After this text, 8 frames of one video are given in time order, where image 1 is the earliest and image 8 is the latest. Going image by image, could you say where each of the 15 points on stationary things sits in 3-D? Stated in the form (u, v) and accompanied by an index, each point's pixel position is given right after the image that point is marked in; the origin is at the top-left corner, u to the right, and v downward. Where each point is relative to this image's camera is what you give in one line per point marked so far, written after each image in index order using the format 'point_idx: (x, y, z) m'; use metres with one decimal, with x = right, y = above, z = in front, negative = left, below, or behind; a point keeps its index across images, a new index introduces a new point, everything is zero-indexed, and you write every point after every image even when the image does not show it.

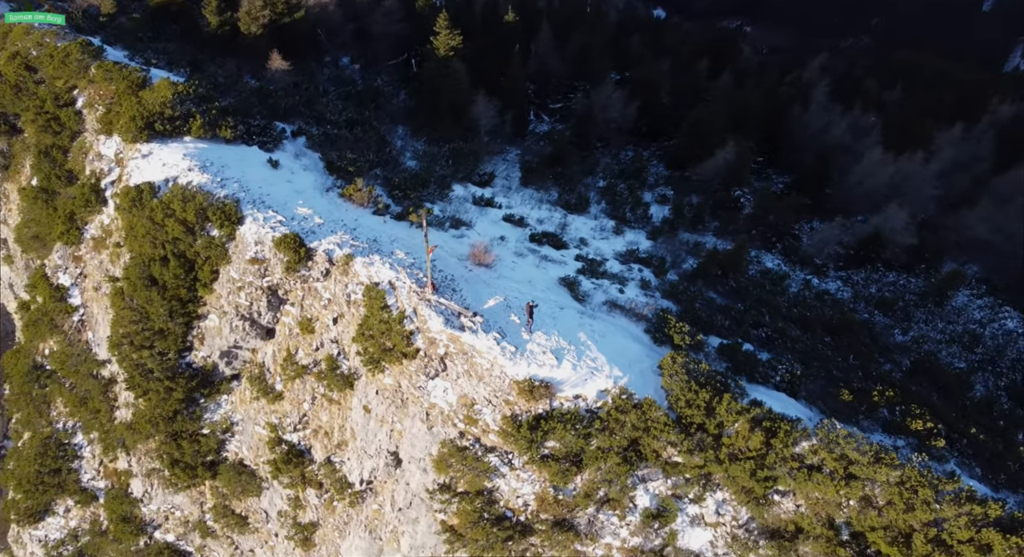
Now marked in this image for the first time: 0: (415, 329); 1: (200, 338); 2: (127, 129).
0: (-2.1, -1.2, +12.4) m
1: (-8.3, -1.5, +14.4) m
2: (-11.1, +4.2, +15.4) m
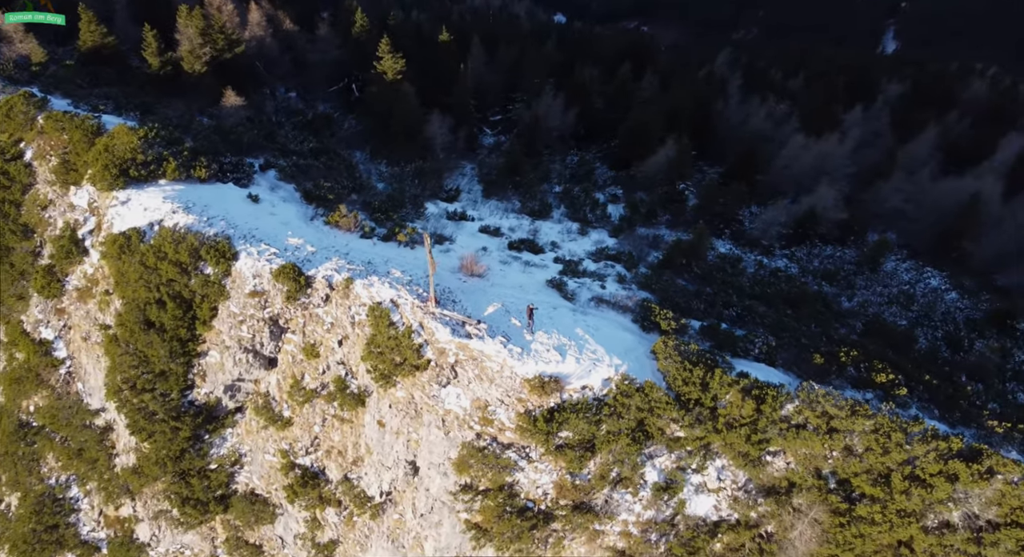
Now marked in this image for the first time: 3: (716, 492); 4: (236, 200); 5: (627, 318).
0: (-2.0, -1.5, +13.0) m
1: (-8.3, -2.5, +14.5) m
2: (-11.7, +2.8, +15.3) m
3: (+5.1, -5.3, +13.5) m
4: (-8.3, +2.3, +16.2) m
5: (+3.3, -1.1, +15.2) m
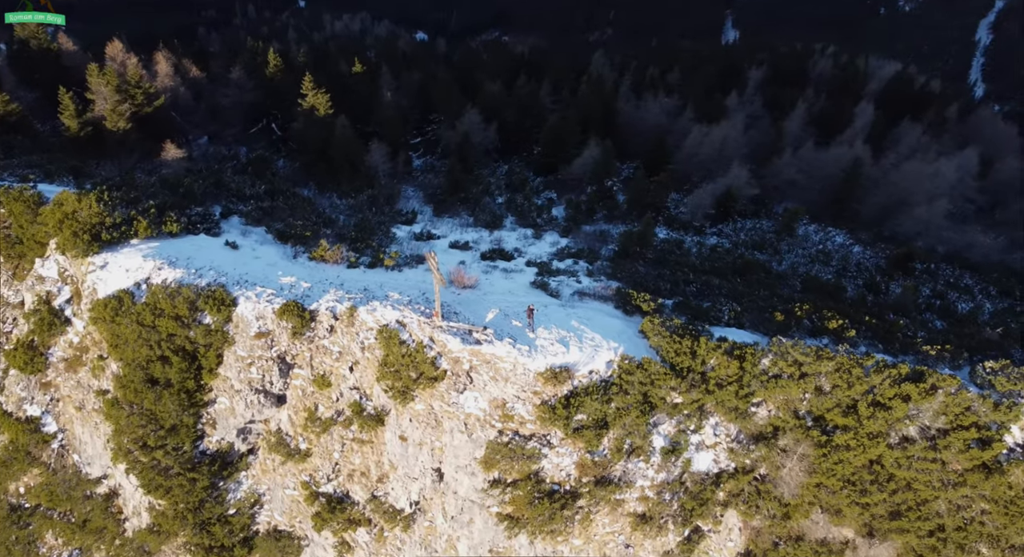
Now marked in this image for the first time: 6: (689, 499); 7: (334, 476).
0: (-1.8, -1.9, +13.8) m
1: (-8.0, -3.9, +14.5) m
2: (-12.3, +0.9, +15.0) m
3: (+5.6, -4.7, +15.1) m
4: (-8.9, +0.9, +16.3) m
5: (+3.1, -0.8, +16.6) m
6: (+4.8, -6.0, +14.8) m
7: (-4.9, -5.3, +14.7) m
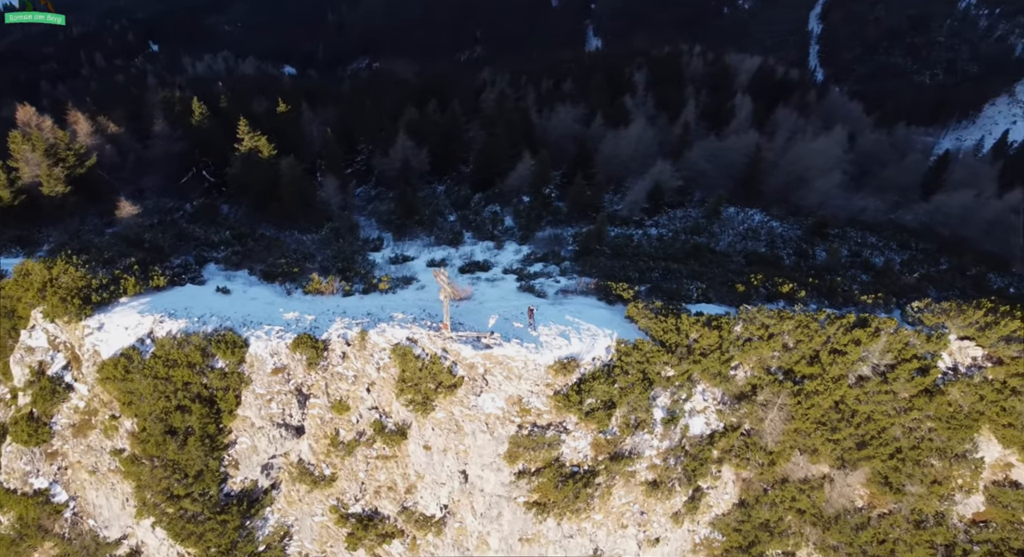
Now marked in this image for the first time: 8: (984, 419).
0: (-1.6, -2.3, +14.7) m
1: (-7.5, -5.1, +14.7) m
2: (-12.4, -0.9, +14.8) m
3: (+5.9, -4.1, +16.8) m
4: (-9.2, -0.5, +16.5) m
5: (+2.8, -0.6, +18.1) m
6: (+5.4, -5.5, +16.5) m
7: (-4.2, -6.1, +15.3) m
8: (+14.7, -4.4, +16.9) m
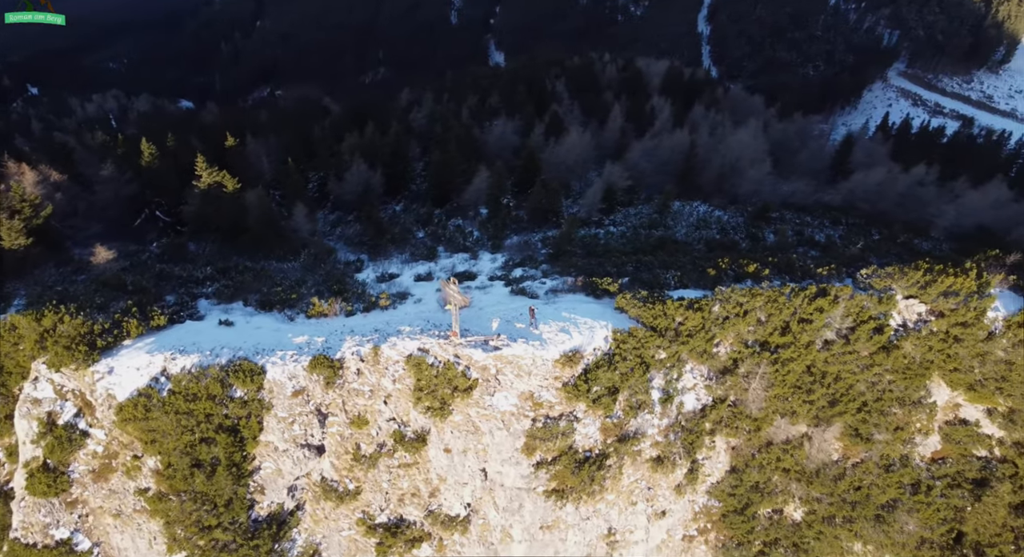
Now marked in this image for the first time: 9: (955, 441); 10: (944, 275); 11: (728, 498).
0: (-1.3, -2.5, +15.6) m
1: (-6.9, -5.9, +15.1) m
2: (-12.2, -2.2, +14.8) m
3: (+6.1, -3.7, +18.3) m
4: (-9.2, -1.6, +16.7) m
5: (+2.6, -0.5, +19.4) m
6: (+5.7, -5.1, +17.9) m
7: (-3.6, -6.6, +15.8) m
8: (+14.8, -3.1, +19.1) m
9: (+15.6, -5.8, +19.2) m
10: (+15.4, +0.1, +19.5) m
11: (+7.5, -7.7, +18.8) m
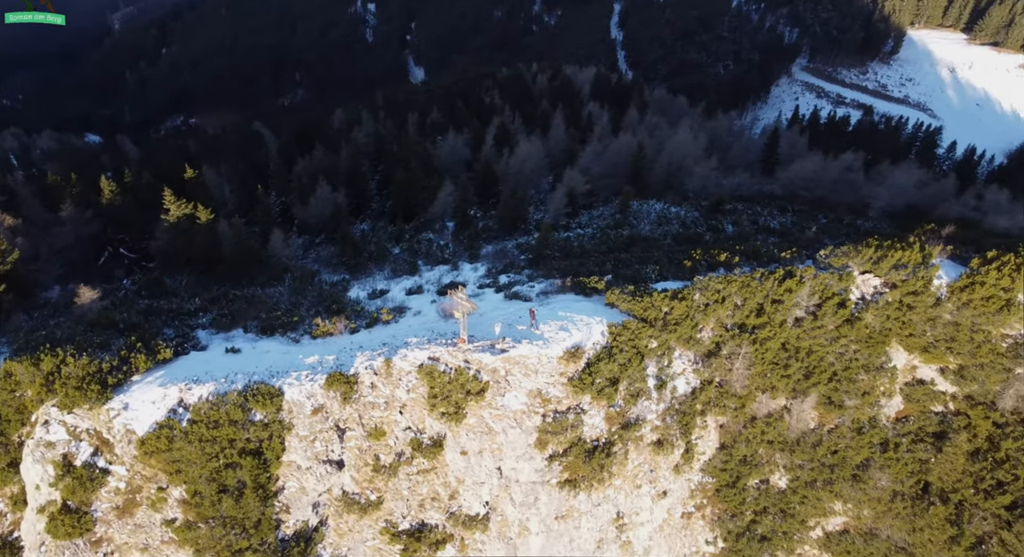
0: (-1.1, -2.8, +16.4) m
1: (-6.4, -6.6, +15.4) m
2: (-11.9, -3.3, +14.8) m
3: (+6.2, -3.4, +19.6) m
4: (-9.1, -2.5, +16.9) m
5: (+2.3, -0.6, +20.5) m
6: (+6.0, -4.8, +19.2) m
7: (-3.1, -7.0, +16.4) m
8: (+14.8, -2.1, +21.1) m
9: (+15.7, -4.8, +21.2) m
10: (+15.1, +1.1, +21.6) m
11: (+7.8, -7.3, +20.2) m
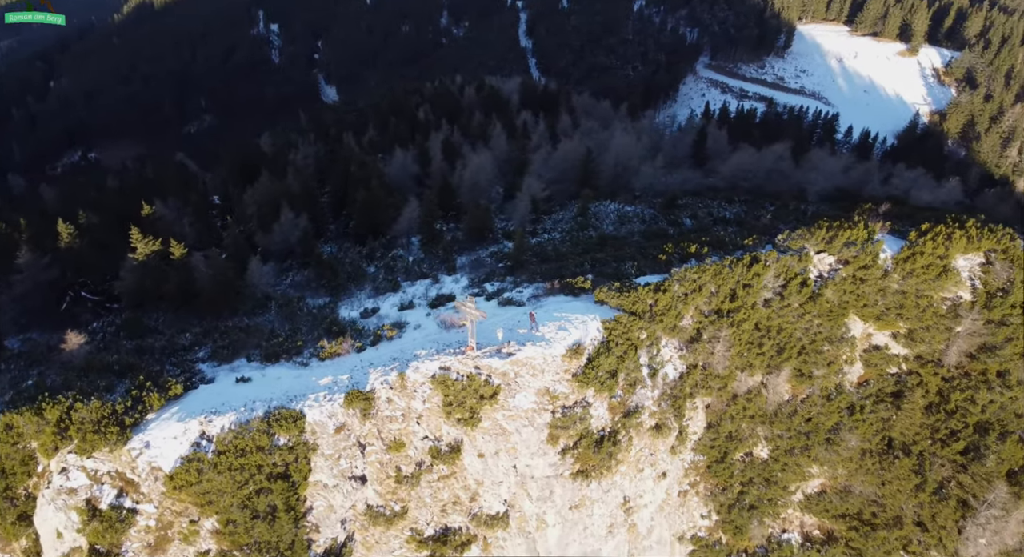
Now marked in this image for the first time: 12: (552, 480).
0: (-0.9, -3.1, +17.3) m
1: (-5.7, -7.3, +15.8) m
2: (-11.3, -4.5, +14.8) m
3: (+6.2, -3.1, +21.1) m
4: (-8.9, -3.5, +17.1) m
5: (+2.0, -0.7, +21.6) m
6: (+6.1, -4.6, +20.6) m
7: (-2.4, -7.5, +17.1) m
8: (+14.5, -1.2, +23.2) m
9: (+15.7, -3.7, +23.4) m
10: (+14.5, +2.1, +23.8) m
11: (+8.1, -6.9, +21.8) m
12: (+1.3, -6.6, +18.0) m
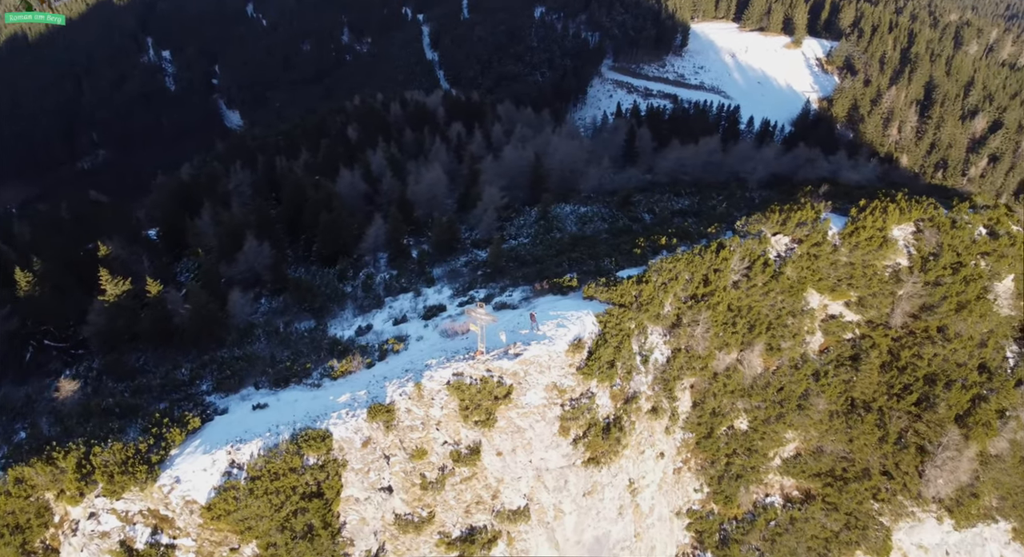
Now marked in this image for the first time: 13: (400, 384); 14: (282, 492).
0: (-0.5, -3.4, +18.2) m
1: (-4.8, -7.9, +16.4) m
2: (-10.6, -5.7, +14.8) m
3: (+6.2, -2.8, +22.7) m
4: (-8.4, -4.4, +17.4) m
5: (+1.7, -0.7, +22.9) m
6: (+6.3, -4.2, +22.2) m
7: (-1.7, -7.9, +17.9) m
8: (+14.0, -0.1, +25.5) m
9: (+15.4, -2.6, +25.8) m
10: (+13.6, +3.1, +26.2) m
11: (+8.3, -6.3, +23.5) m
12: (+1.9, -6.7, +19.1) m
13: (-3.8, -3.5, +17.8) m
14: (-6.5, -6.0, +15.3) m
